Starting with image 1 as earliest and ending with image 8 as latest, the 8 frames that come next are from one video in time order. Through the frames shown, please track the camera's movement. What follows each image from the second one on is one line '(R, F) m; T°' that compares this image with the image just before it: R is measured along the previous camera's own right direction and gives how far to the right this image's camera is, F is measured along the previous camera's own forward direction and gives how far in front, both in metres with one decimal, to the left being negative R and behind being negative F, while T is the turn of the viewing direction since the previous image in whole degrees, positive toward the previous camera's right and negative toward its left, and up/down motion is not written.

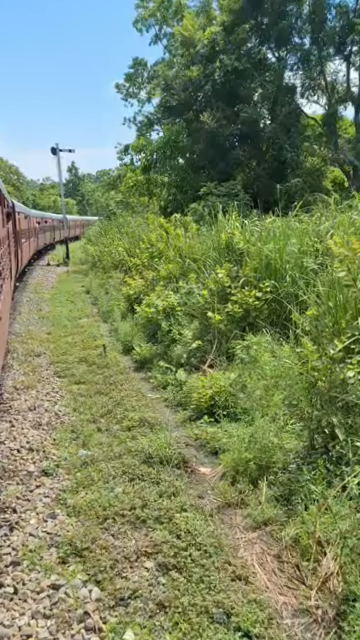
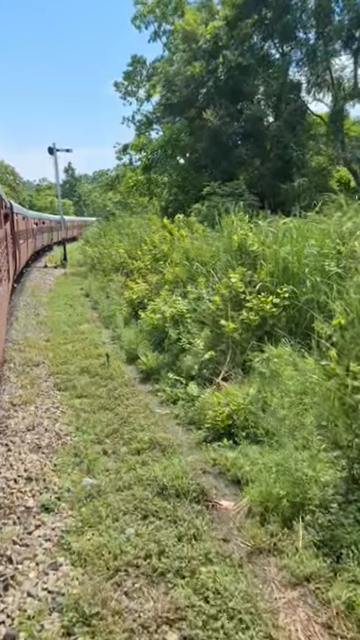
(-0.1, +0.4) m; 0°
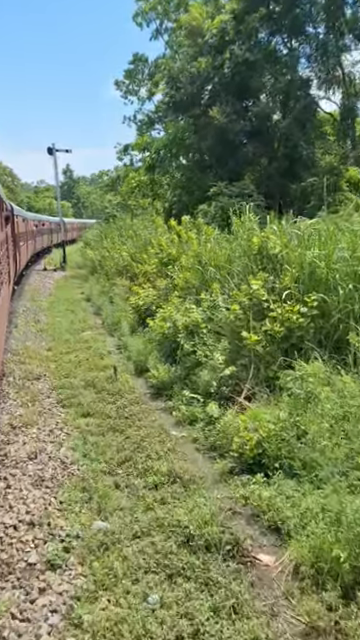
(-0.1, +0.4) m; 0°
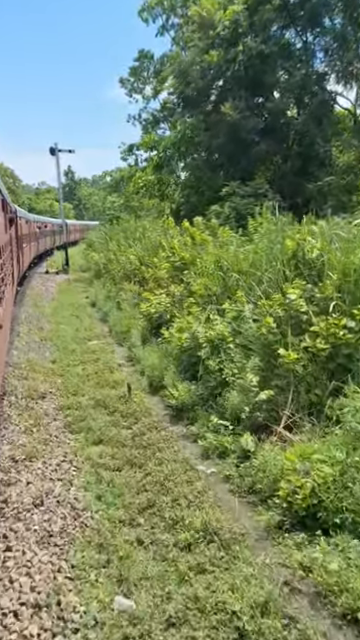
(-0.2, +0.6) m; 0°
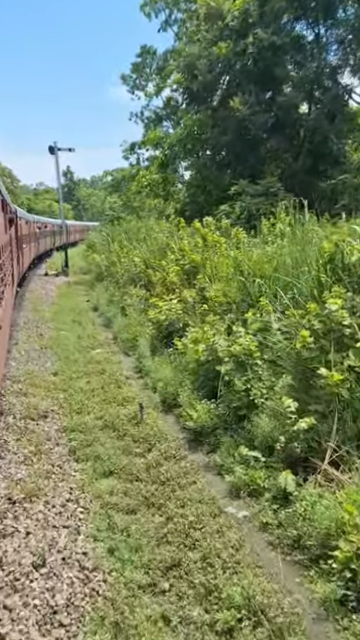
(-0.1, +0.5) m; 0°
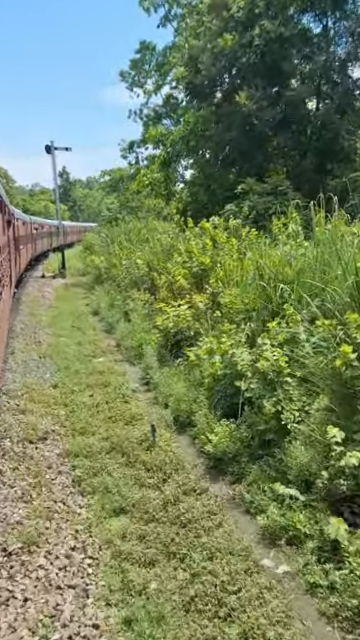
(-0.1, +0.5) m; 0°
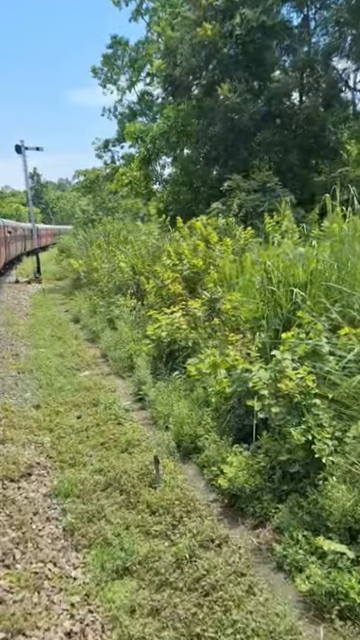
(-0.2, +0.5) m; +2°
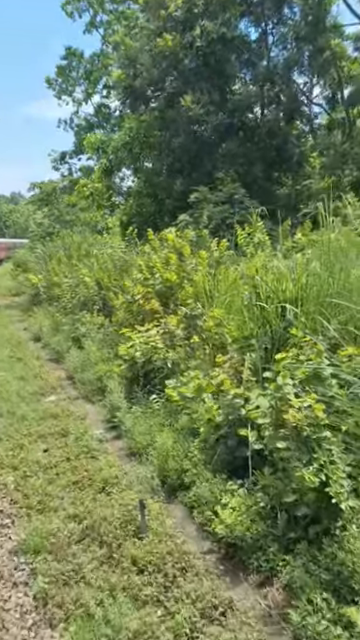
(-0.1, +0.4) m; +4°
